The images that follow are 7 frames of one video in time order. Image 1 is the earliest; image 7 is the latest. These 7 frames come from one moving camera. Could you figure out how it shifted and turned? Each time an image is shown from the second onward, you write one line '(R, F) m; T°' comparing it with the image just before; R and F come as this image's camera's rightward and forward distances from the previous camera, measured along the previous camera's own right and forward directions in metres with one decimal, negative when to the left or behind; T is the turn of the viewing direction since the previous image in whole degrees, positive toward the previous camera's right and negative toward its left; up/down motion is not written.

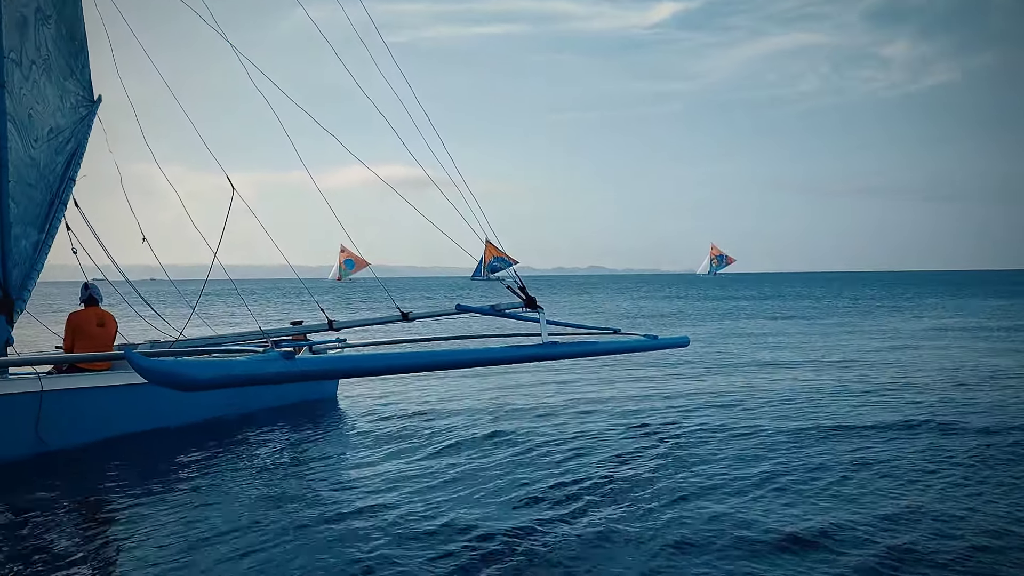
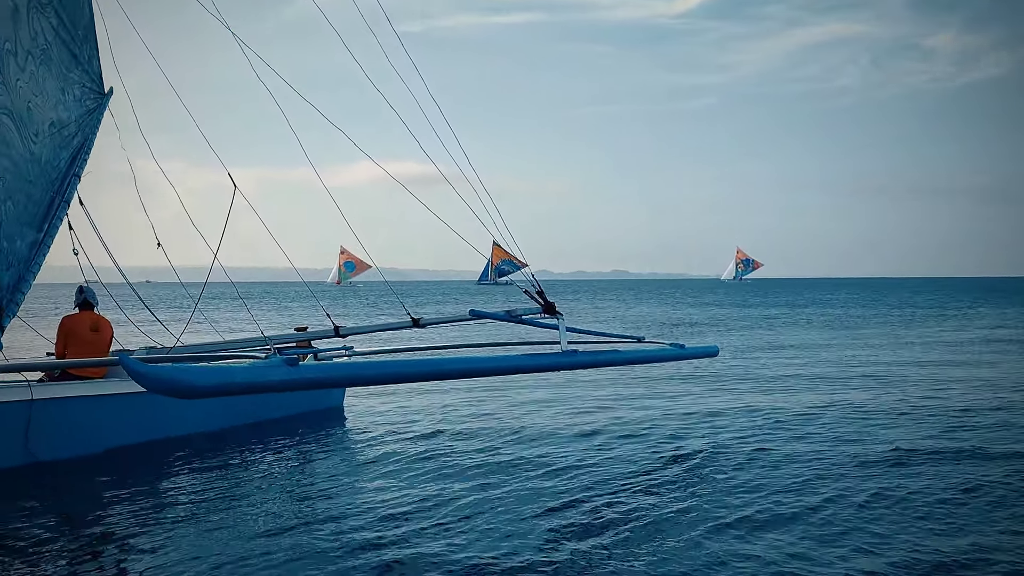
(-0.1, +0.7) m; -1°
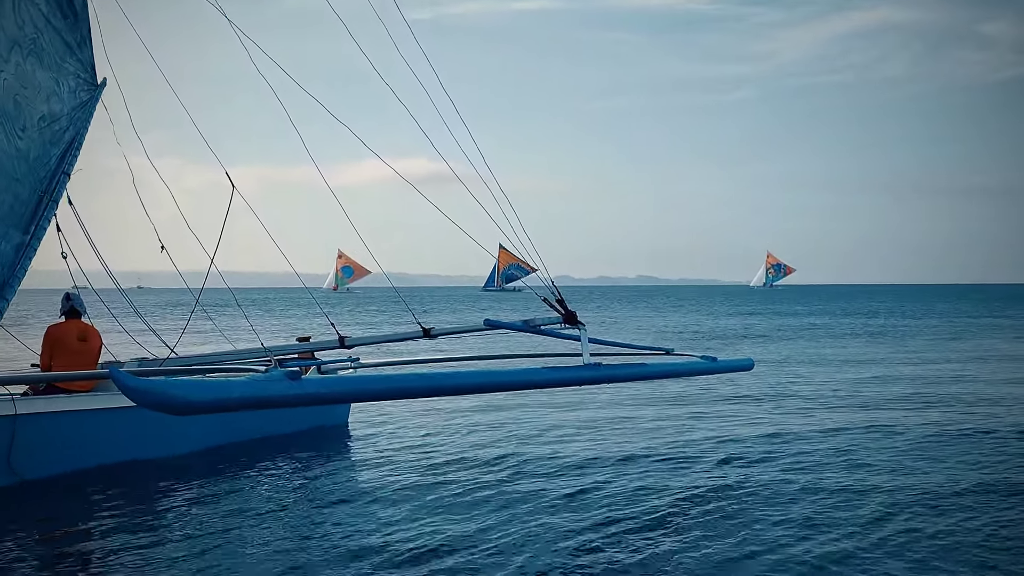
(-0.1, +0.8) m; -1°
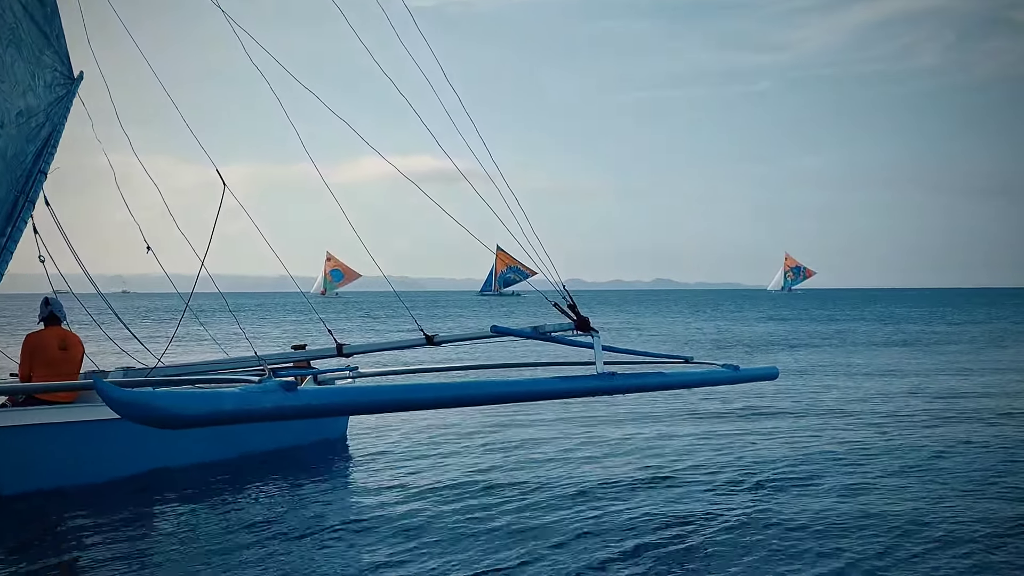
(-0.1, +0.6) m; 0°
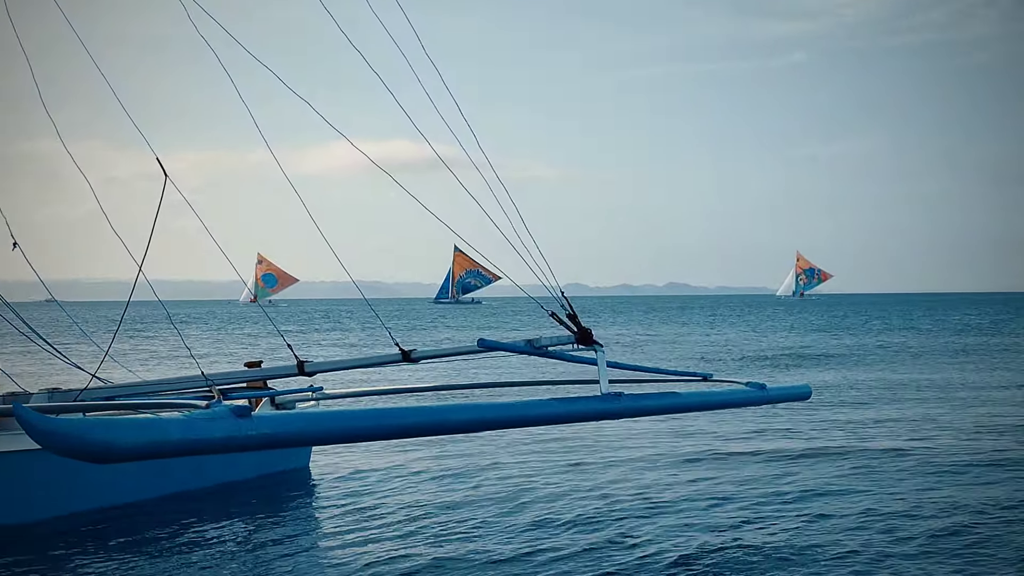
(-0.2, +1.3) m; +2°
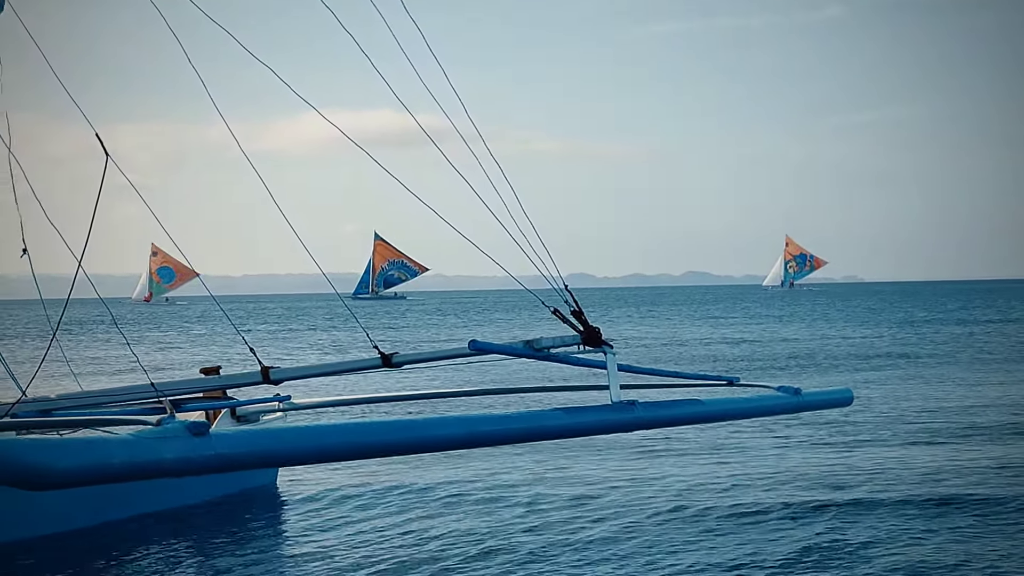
(-0.1, +1.0) m; +1°
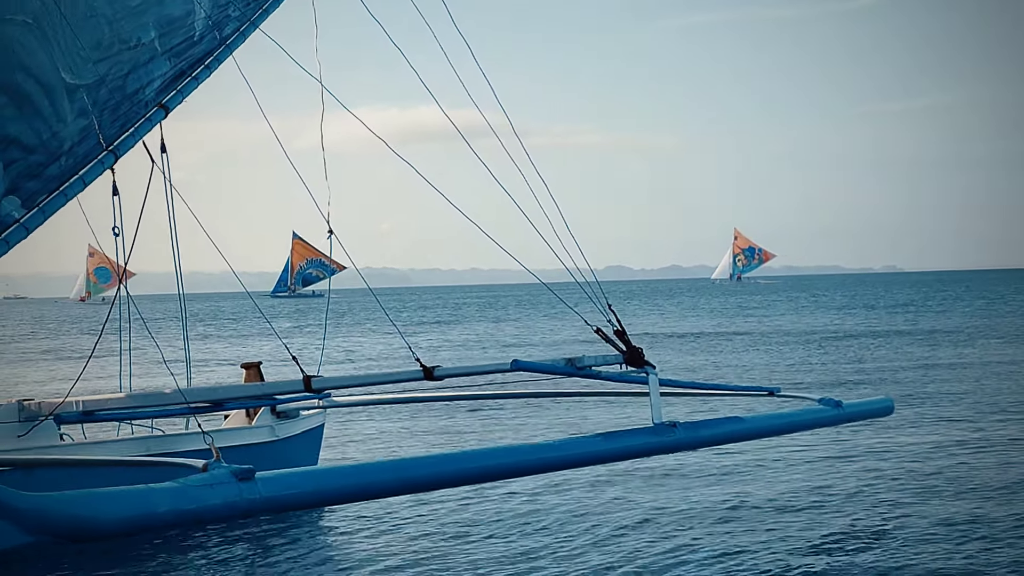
(-0.3, -0.1) m; 0°
